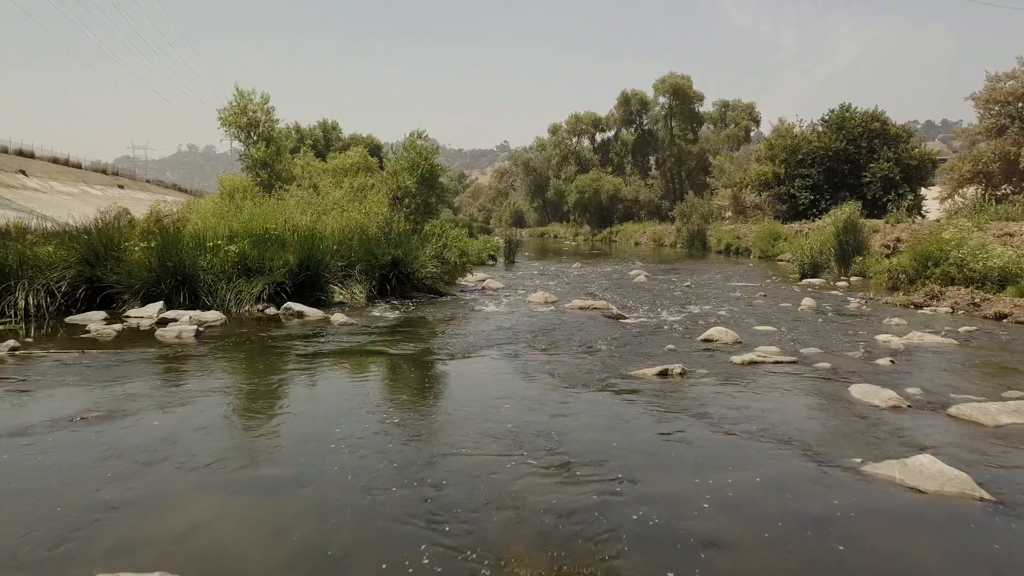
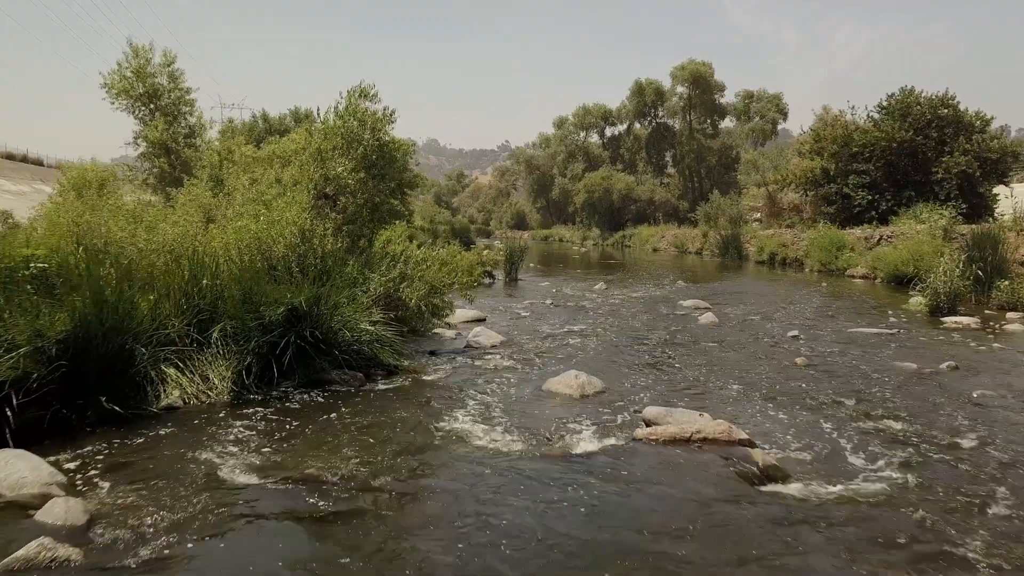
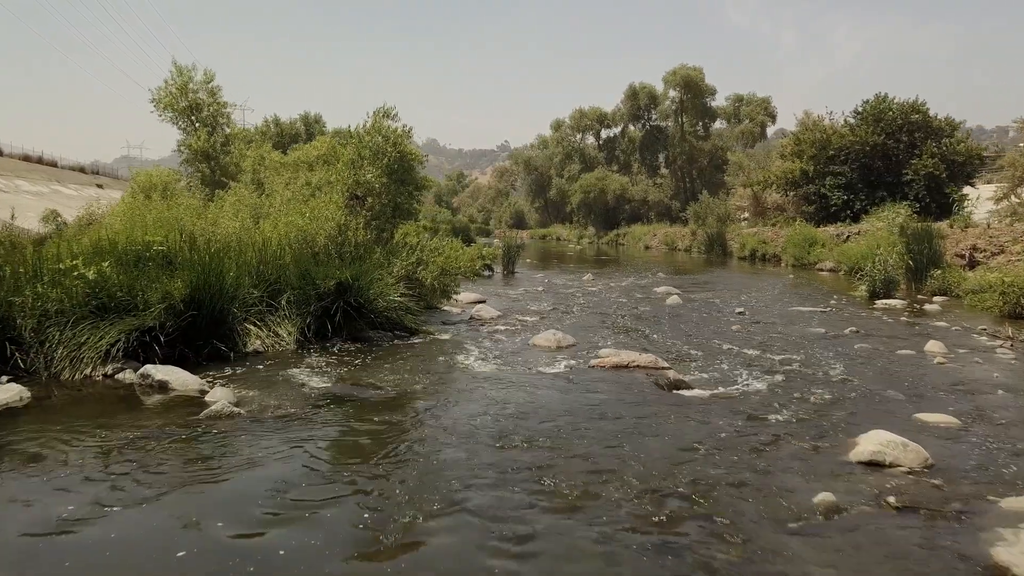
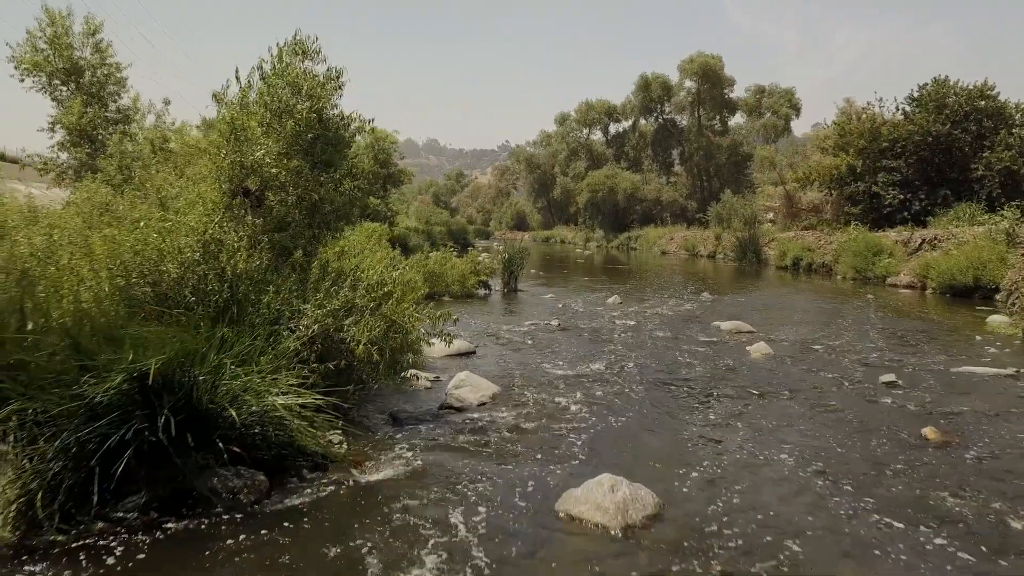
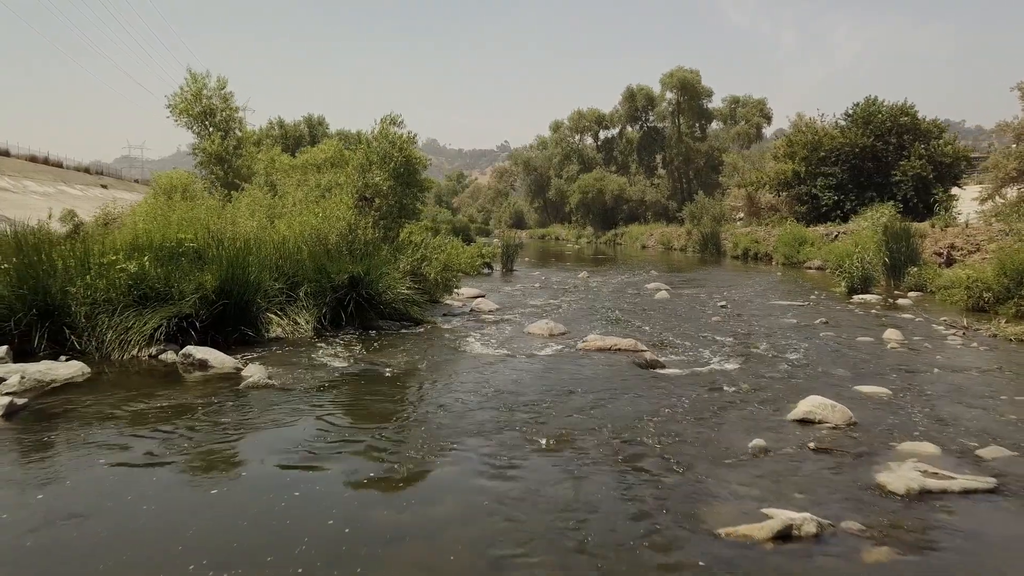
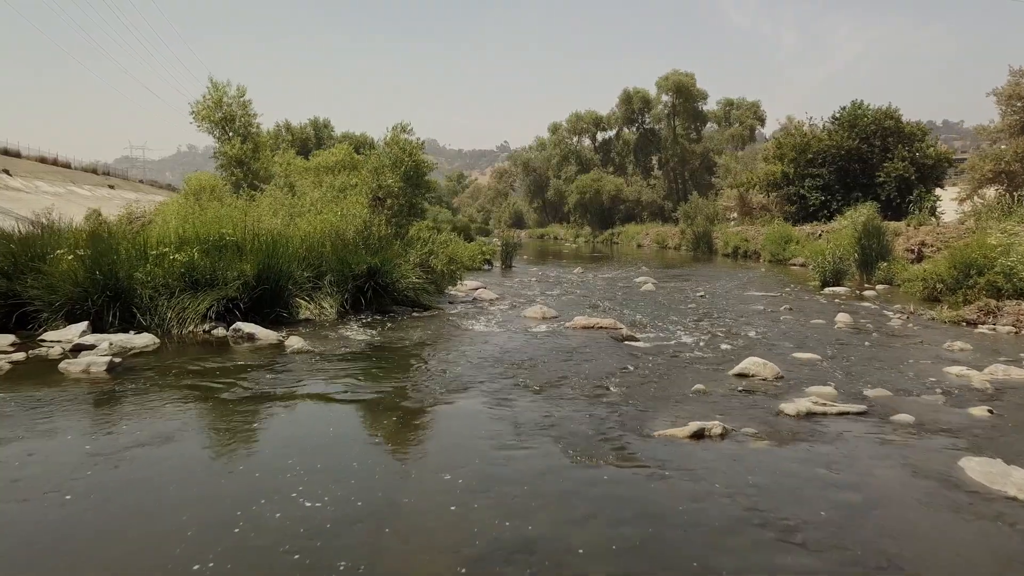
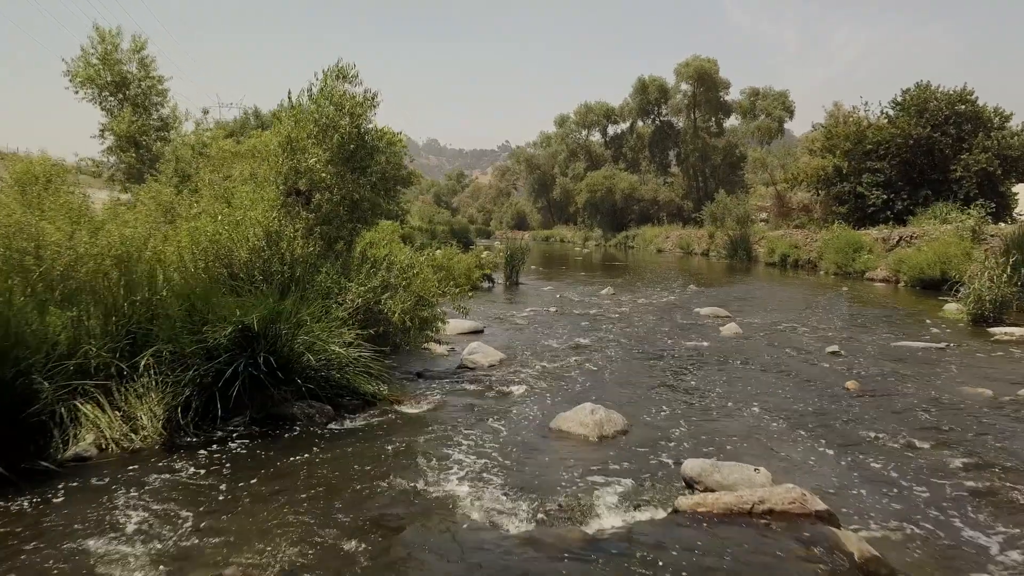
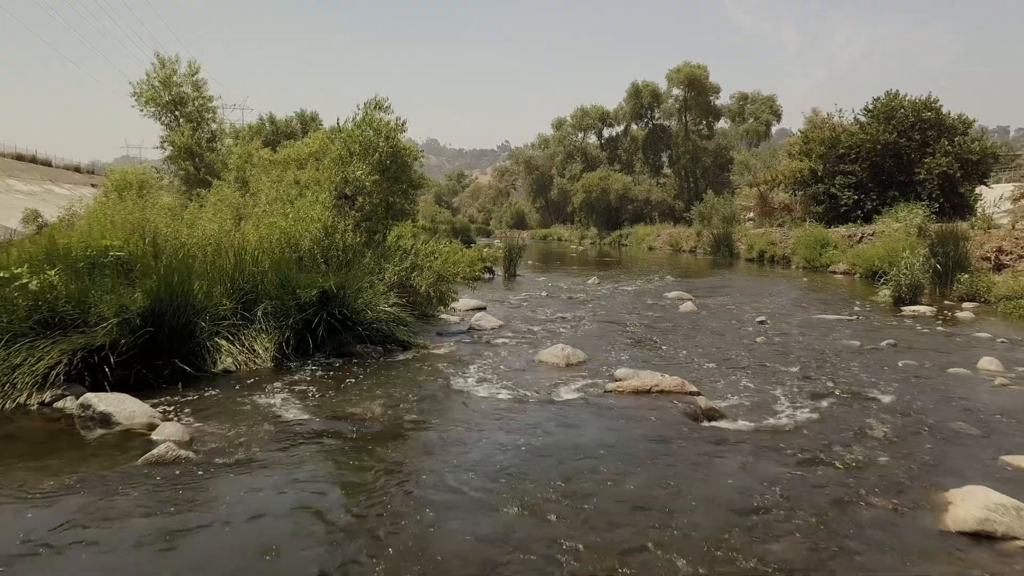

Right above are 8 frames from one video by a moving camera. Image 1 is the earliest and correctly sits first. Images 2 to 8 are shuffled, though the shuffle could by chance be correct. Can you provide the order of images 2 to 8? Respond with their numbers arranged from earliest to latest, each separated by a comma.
6, 5, 3, 8, 2, 7, 4
